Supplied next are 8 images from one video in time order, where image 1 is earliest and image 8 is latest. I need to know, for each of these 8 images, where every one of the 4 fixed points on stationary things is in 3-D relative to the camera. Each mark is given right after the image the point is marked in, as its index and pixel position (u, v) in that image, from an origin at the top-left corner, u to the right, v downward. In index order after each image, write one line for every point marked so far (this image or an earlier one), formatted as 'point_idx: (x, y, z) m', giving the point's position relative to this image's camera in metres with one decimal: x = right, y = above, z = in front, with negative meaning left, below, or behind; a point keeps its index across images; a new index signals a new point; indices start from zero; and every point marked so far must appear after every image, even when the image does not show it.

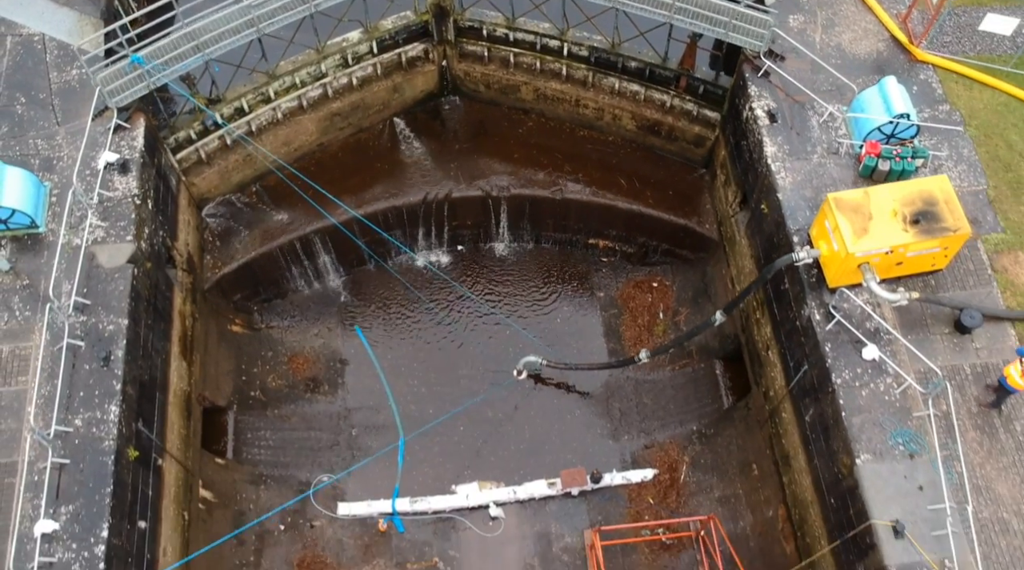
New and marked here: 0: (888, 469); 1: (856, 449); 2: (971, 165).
0: (+4.8, -2.3, +14.5) m
1: (+4.4, -2.1, +14.7) m
2: (+6.8, +1.8, +17.0) m
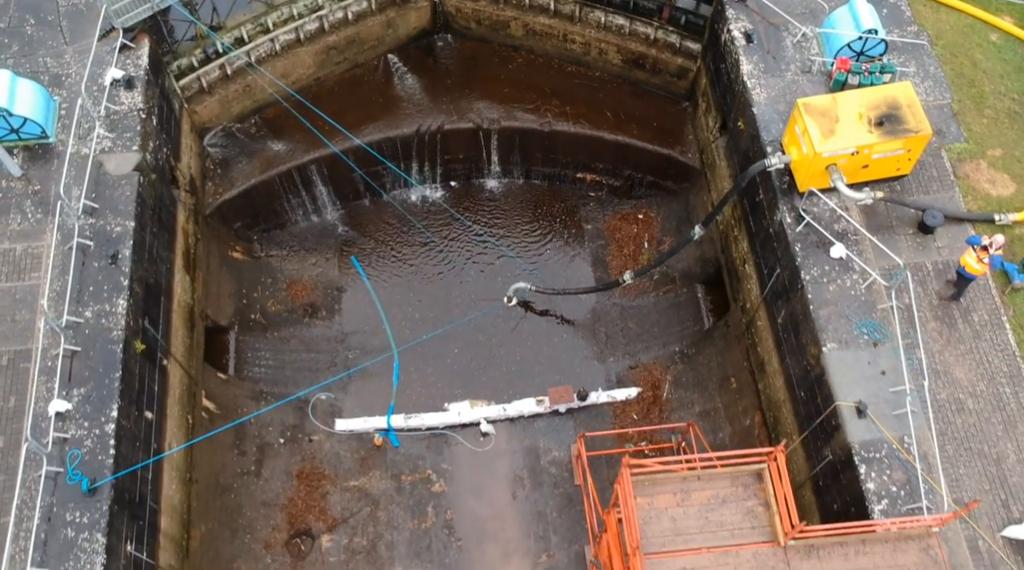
0: (+4.6, -1.0, +15.4) m
1: (+4.2, -0.7, +15.6) m
2: (+6.6, +3.2, +17.9) m
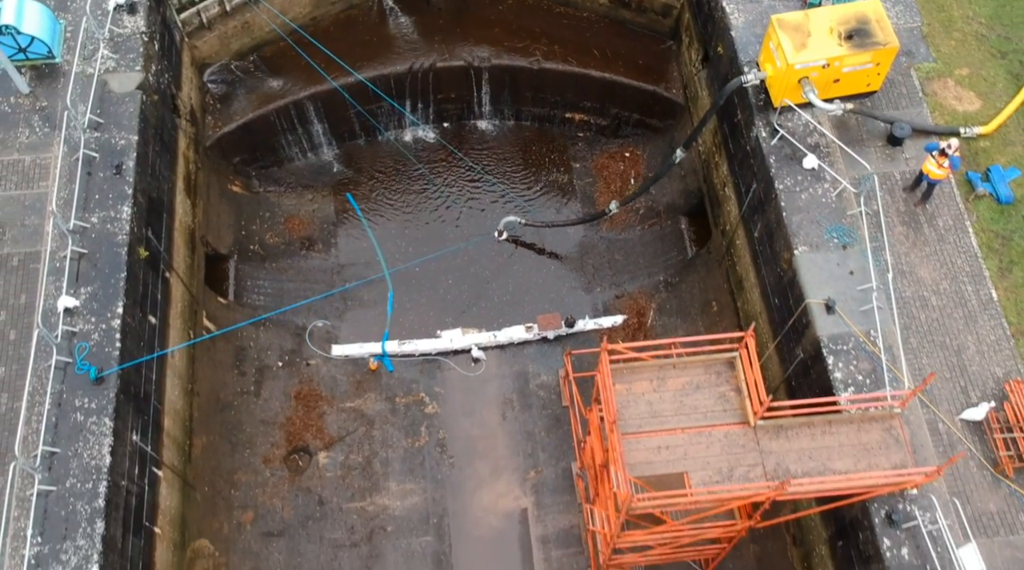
0: (+4.4, +0.4, +16.2) m
1: (+4.0, +0.6, +16.4) m
2: (+6.4, +4.5, +18.6) m
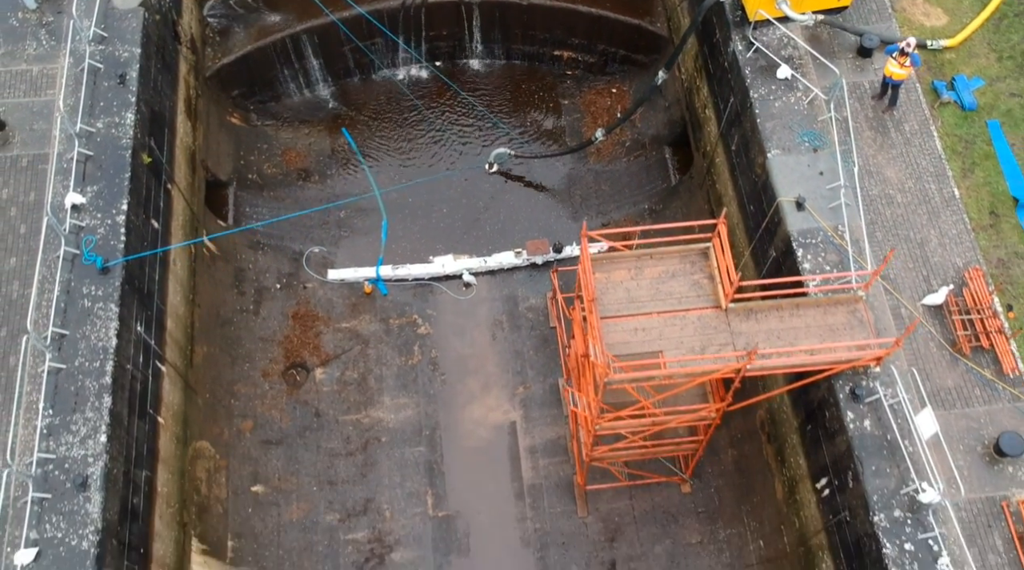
0: (+4.2, +1.8, +17.0) m
1: (+3.8, +2.1, +17.2) m
2: (+6.2, +6.0, +19.4) m
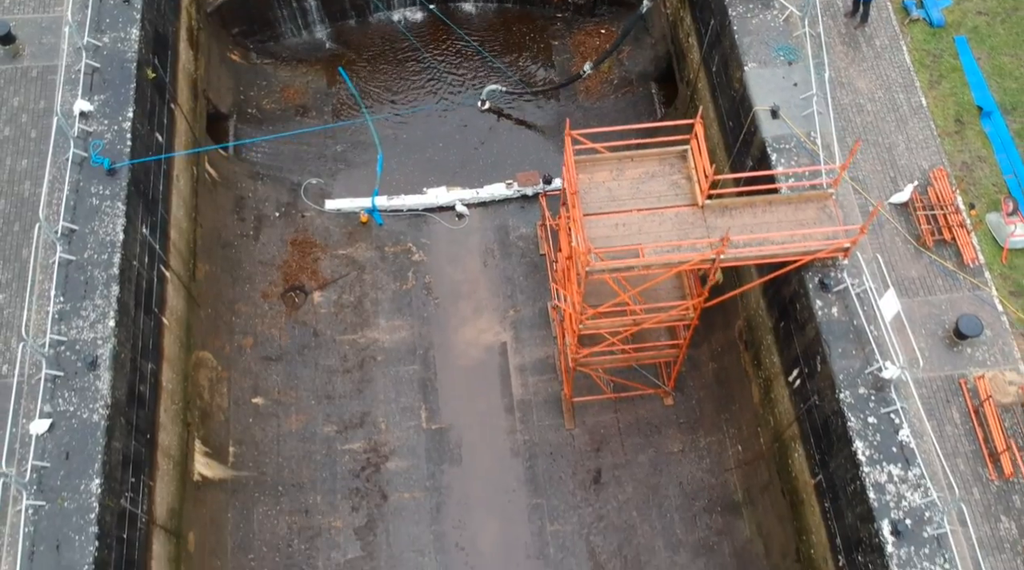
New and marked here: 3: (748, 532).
0: (+4.0, +3.3, +17.8) m
1: (+3.6, +3.5, +18.0) m
2: (+6.0, +7.5, +20.2) m
3: (+4.0, -4.2, +19.6) m
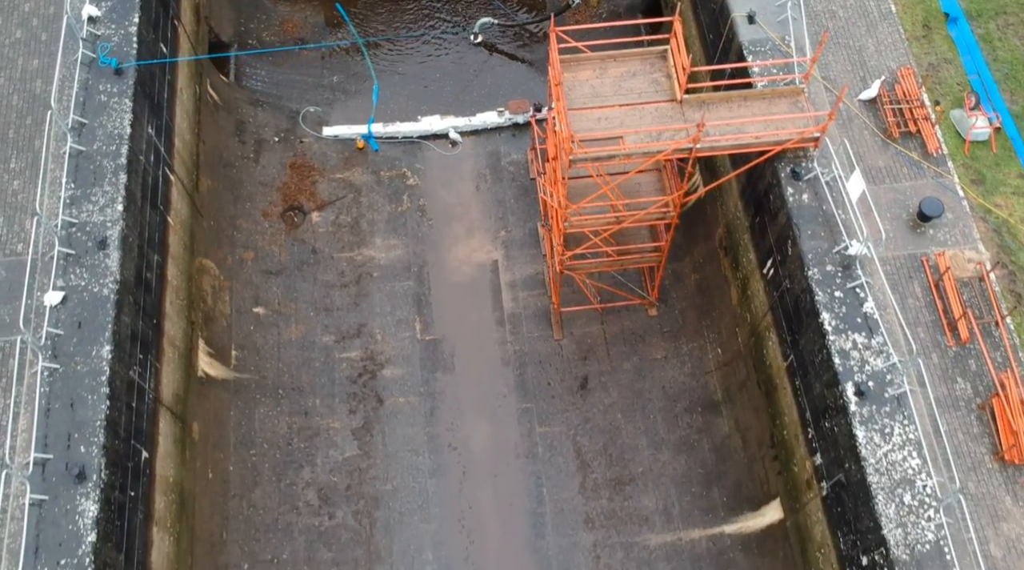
0: (+3.8, +4.9, +18.6) m
1: (+3.5, +5.1, +18.8) m
2: (+5.8, +9.1, +21.0) m
3: (+3.8, -2.6, +20.5) m
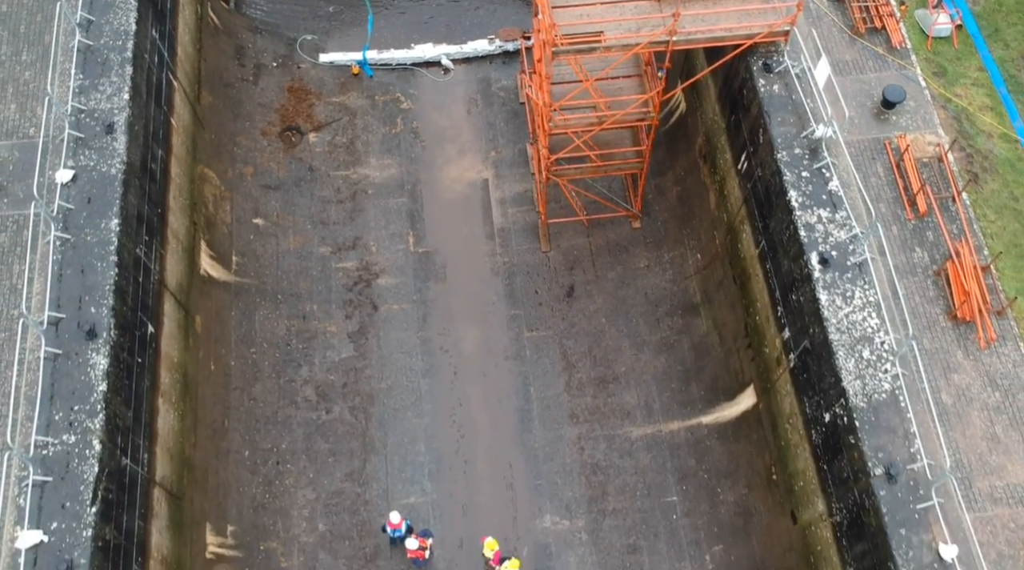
0: (+3.6, +6.6, +19.5) m
1: (+3.2, +6.9, +19.7) m
2: (+5.6, +10.9, +21.8) m
3: (+3.6, -0.8, +21.4) m
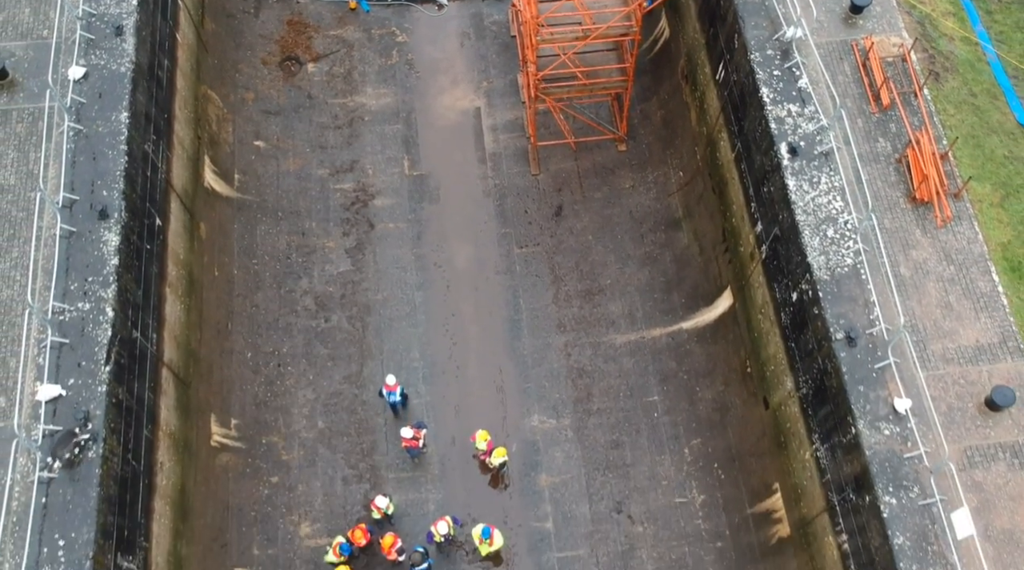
0: (+3.4, +8.3, +20.4) m
1: (+3.0, +8.5, +20.6) m
2: (+5.4, +12.5, +22.7) m
3: (+3.4, +0.8, +22.4) m
